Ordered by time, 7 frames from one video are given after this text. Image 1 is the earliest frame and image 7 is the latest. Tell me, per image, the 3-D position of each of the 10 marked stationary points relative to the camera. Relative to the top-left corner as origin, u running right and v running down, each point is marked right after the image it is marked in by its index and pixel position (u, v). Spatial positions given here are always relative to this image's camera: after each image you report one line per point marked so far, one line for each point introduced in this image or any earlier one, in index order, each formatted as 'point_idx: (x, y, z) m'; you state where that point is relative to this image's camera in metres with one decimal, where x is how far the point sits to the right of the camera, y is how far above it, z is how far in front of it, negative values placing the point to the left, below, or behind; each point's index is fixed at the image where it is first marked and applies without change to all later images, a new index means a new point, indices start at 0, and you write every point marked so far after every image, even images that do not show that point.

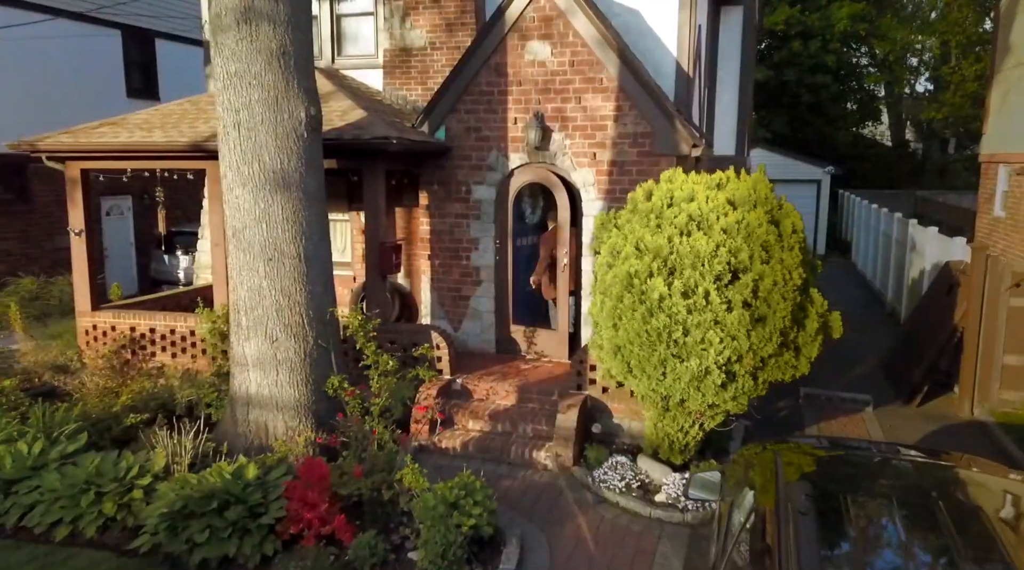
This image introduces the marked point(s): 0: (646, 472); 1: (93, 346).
0: (+1.2, -1.6, +6.9) m
1: (-5.1, -0.7, +9.6) m
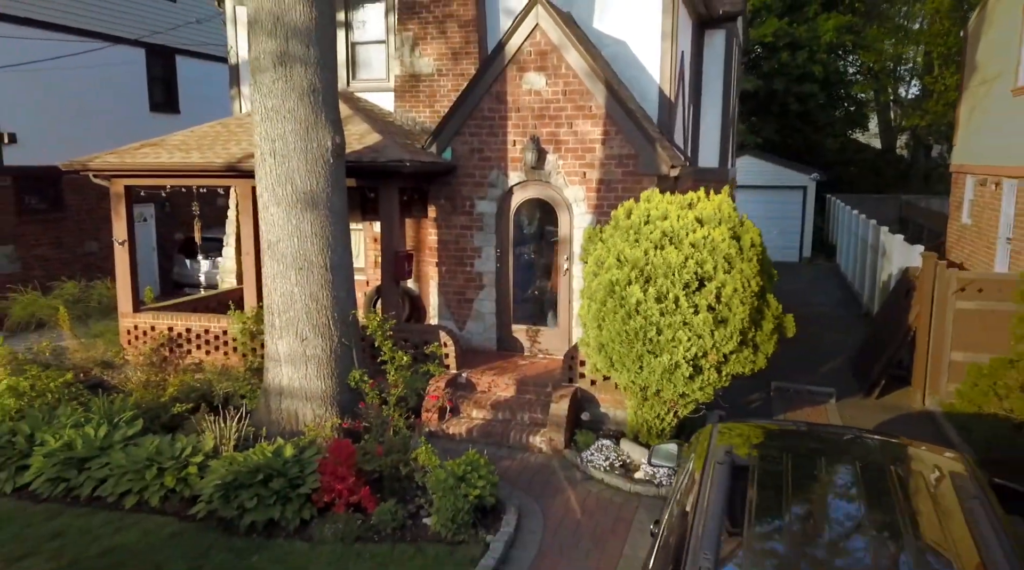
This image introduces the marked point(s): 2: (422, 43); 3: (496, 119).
0: (+1.2, -1.7, +7.9) m
1: (-5.2, -0.8, +10.7) m
2: (-1.3, +3.4, +11.0) m
3: (-0.2, +2.1, +9.9) m
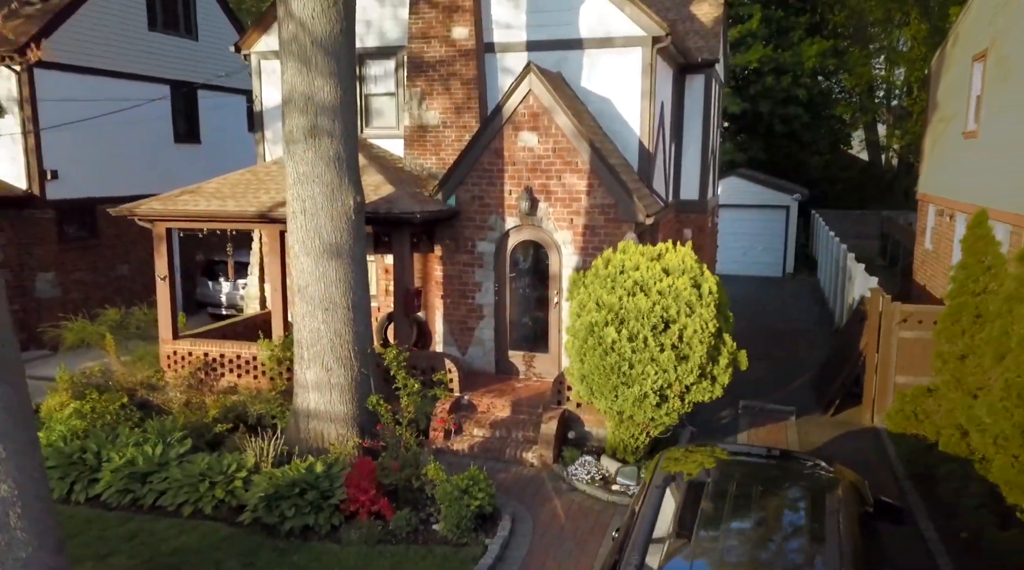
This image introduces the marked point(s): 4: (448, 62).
0: (+1.1, -2.1, +9.3) m
1: (-5.2, -1.3, +12.0) m
2: (-1.3, +3.0, +12.4) m
3: (-0.2, +1.6, +11.3) m
4: (-1.0, +3.5, +12.2) m
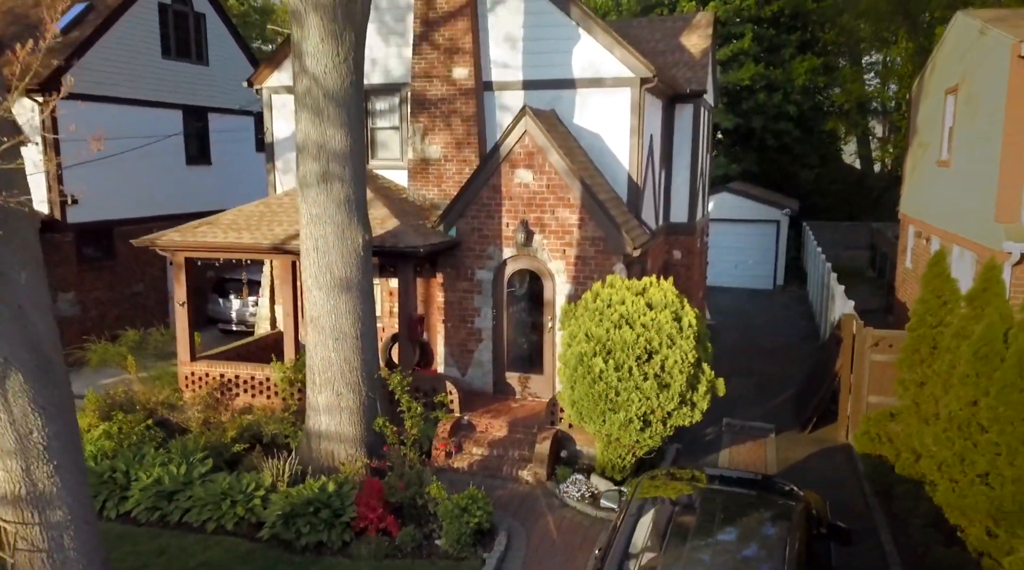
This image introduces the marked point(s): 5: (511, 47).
0: (+1.1, -2.5, +10.0) m
1: (-5.3, -1.7, +12.8) m
2: (-1.4, +2.6, +13.1) m
3: (-0.3, +1.2, +12.0) m
4: (-1.0, +3.1, +12.9) m
5: (0.0, +3.9, +12.9) m
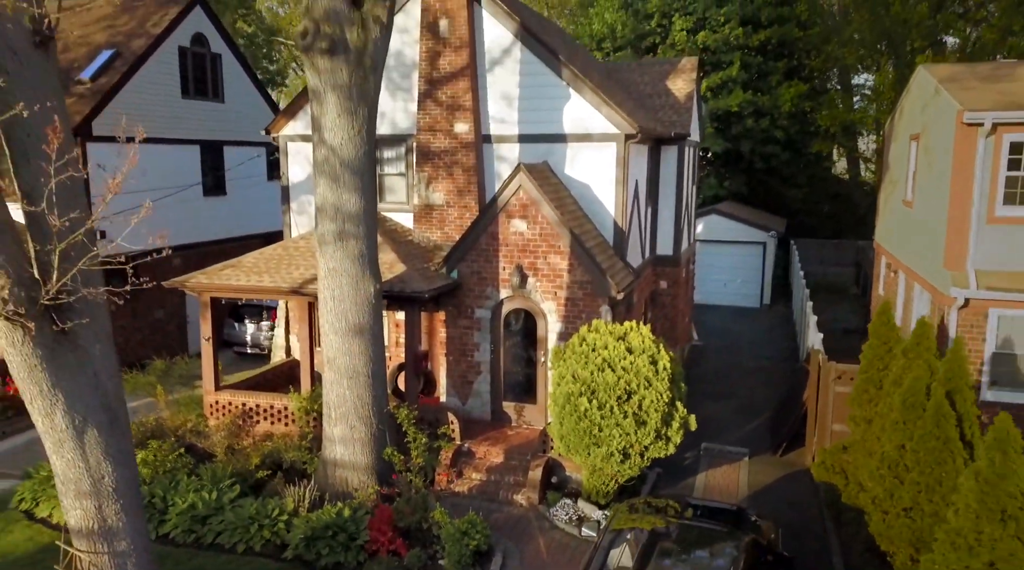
0: (+1.0, -3.2, +11.2) m
1: (-5.3, -2.3, +14.0) m
2: (-1.4, +1.9, +14.4) m
3: (-0.4, +0.6, +13.3) m
4: (-1.1, +2.4, +14.2) m
5: (-0.1, +3.3, +14.1) m
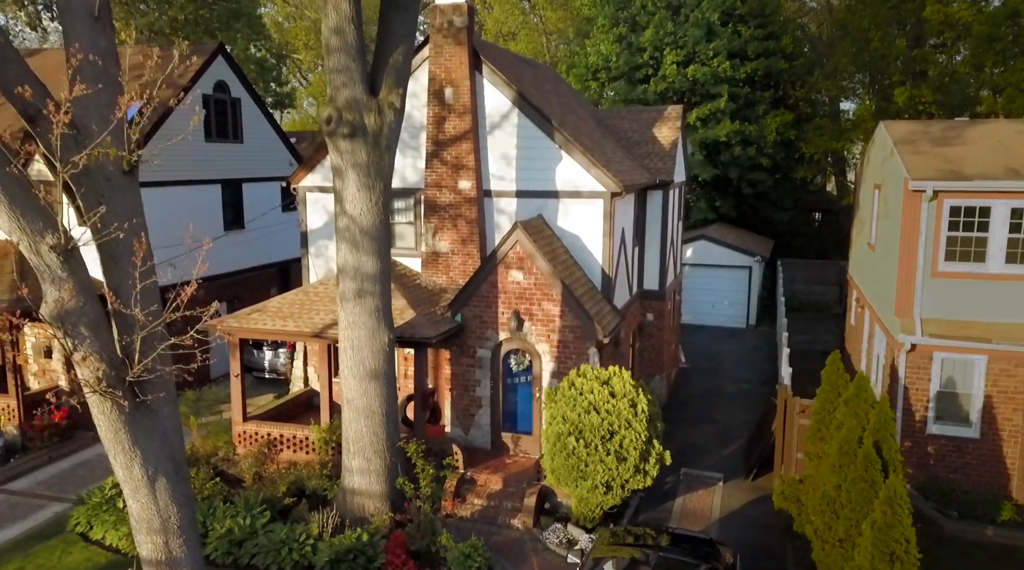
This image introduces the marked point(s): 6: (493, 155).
0: (+1.0, -4.0, +12.8) m
1: (-5.4, -3.1, +15.6) m
2: (-1.5, +1.1, +15.9) m
3: (-0.4, -0.2, +14.8) m
4: (-1.1, +1.6, +15.7) m
5: (-0.1, +2.4, +15.7) m
6: (-0.4, +2.6, +15.7) m
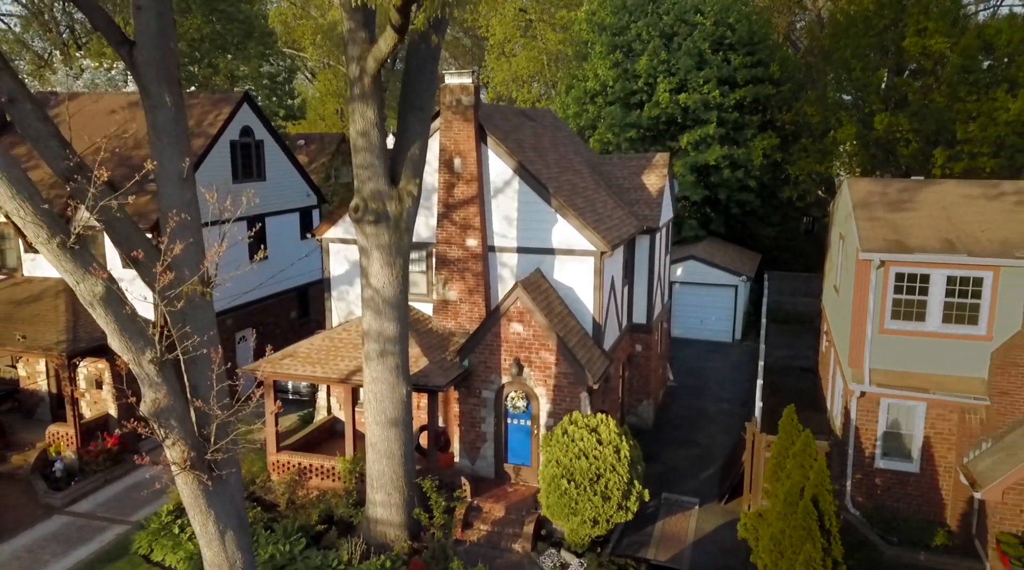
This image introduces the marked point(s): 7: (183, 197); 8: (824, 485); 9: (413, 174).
0: (+1.0, -5.2, +14.9) m
1: (-5.3, -4.2, +17.7) m
2: (-1.4, 0.0, +17.9) m
3: (-0.4, -1.3, +16.8) m
4: (-1.1, +0.5, +17.7) m
5: (-0.1, +1.4, +17.6) m
6: (-0.4, +1.6, +17.7) m
7: (-4.0, +1.1, +9.5) m
8: (+4.8, -3.1, +12.1) m
9: (-1.8, +2.0, +14.1) m
